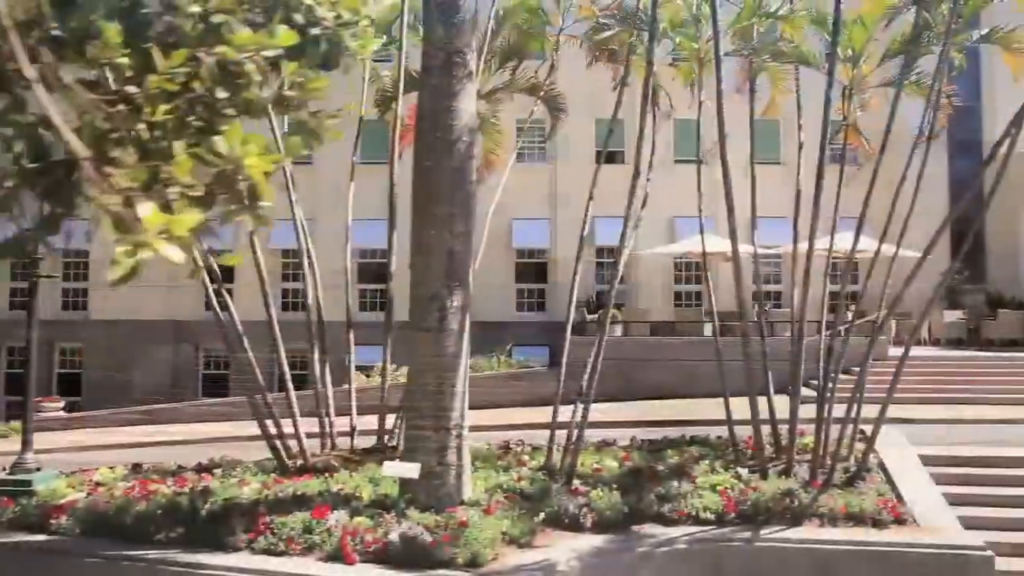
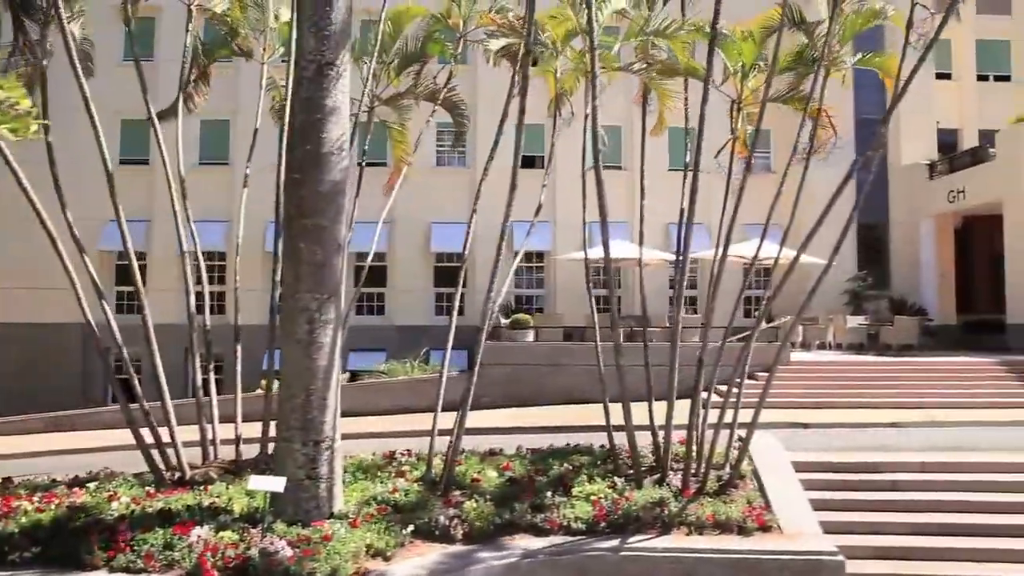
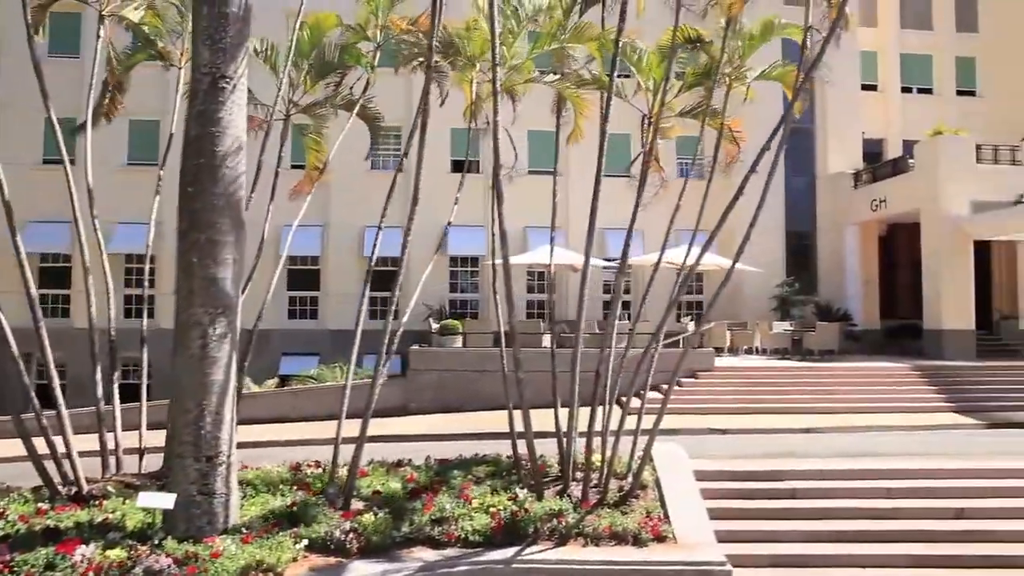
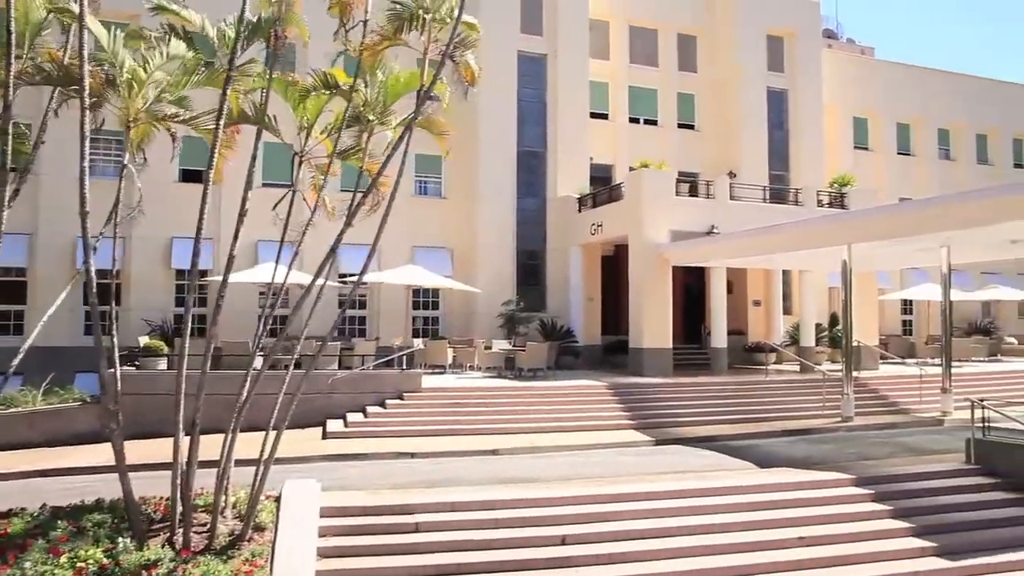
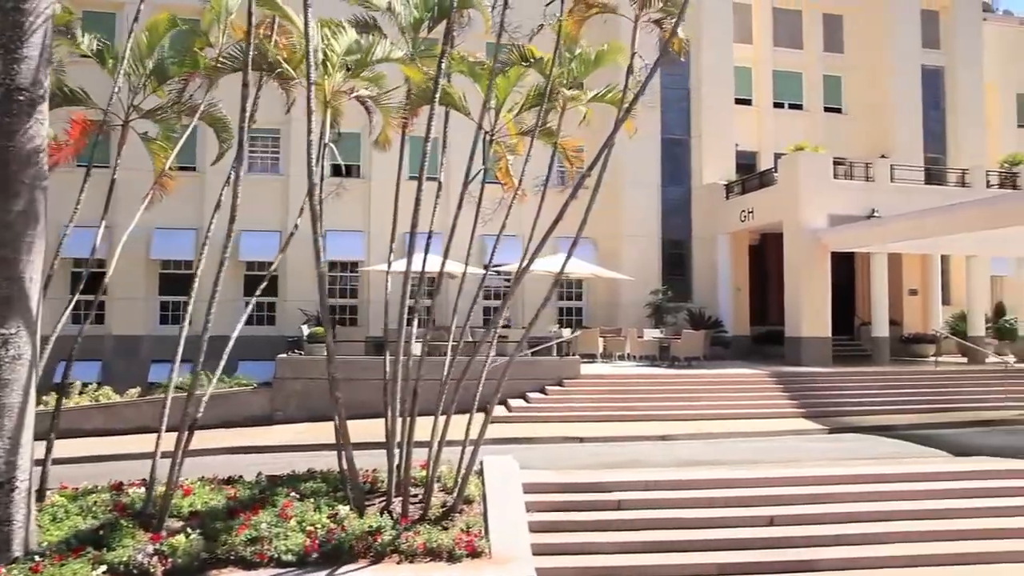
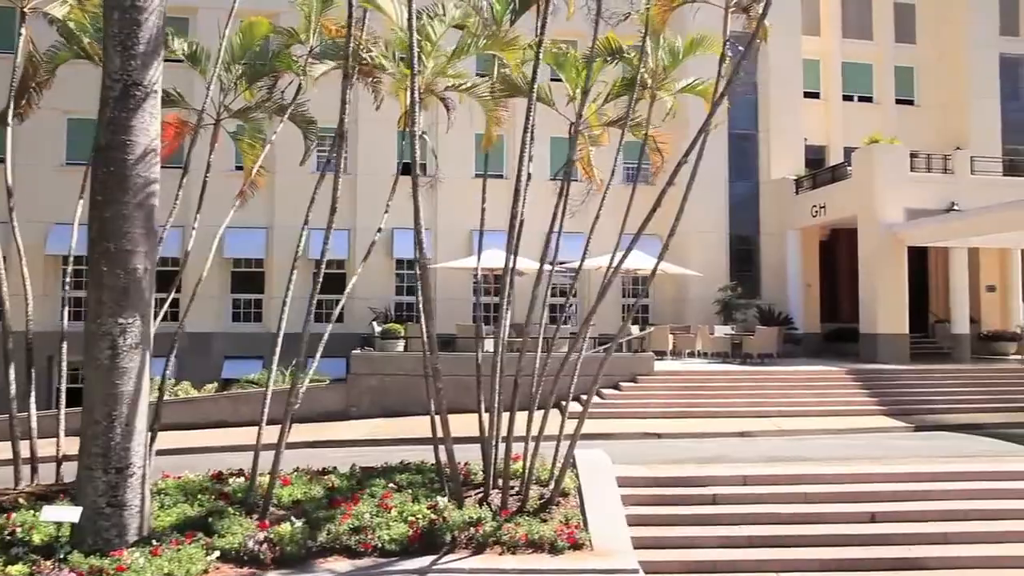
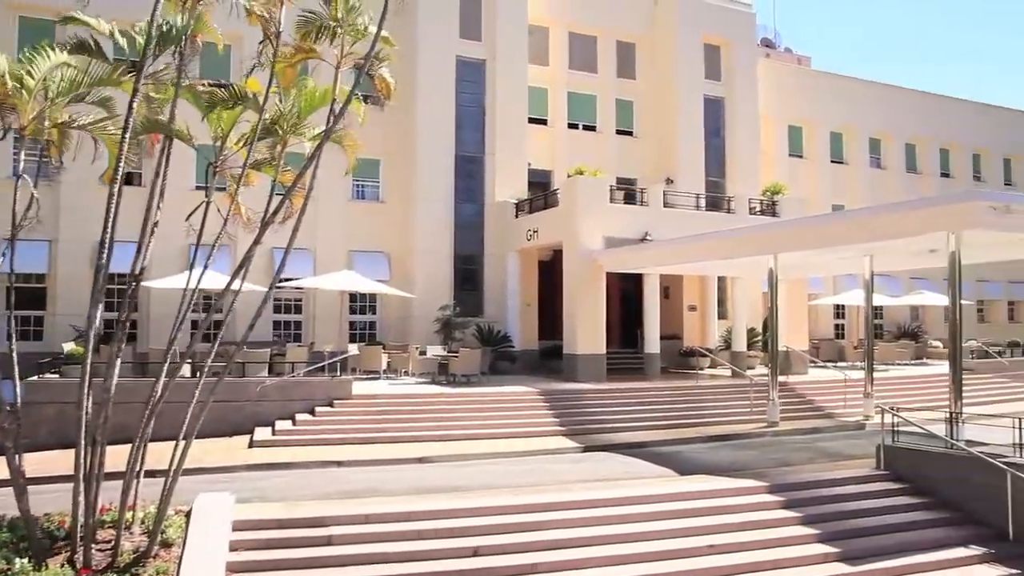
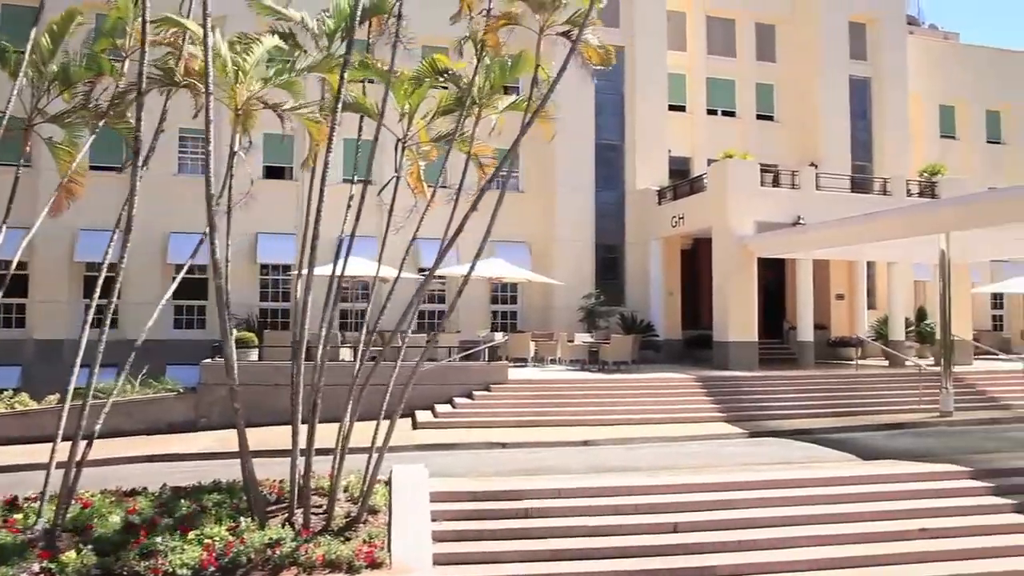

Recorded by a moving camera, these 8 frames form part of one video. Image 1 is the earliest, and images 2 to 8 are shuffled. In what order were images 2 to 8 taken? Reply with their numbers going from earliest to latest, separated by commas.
2, 3, 6, 5, 8, 4, 7
